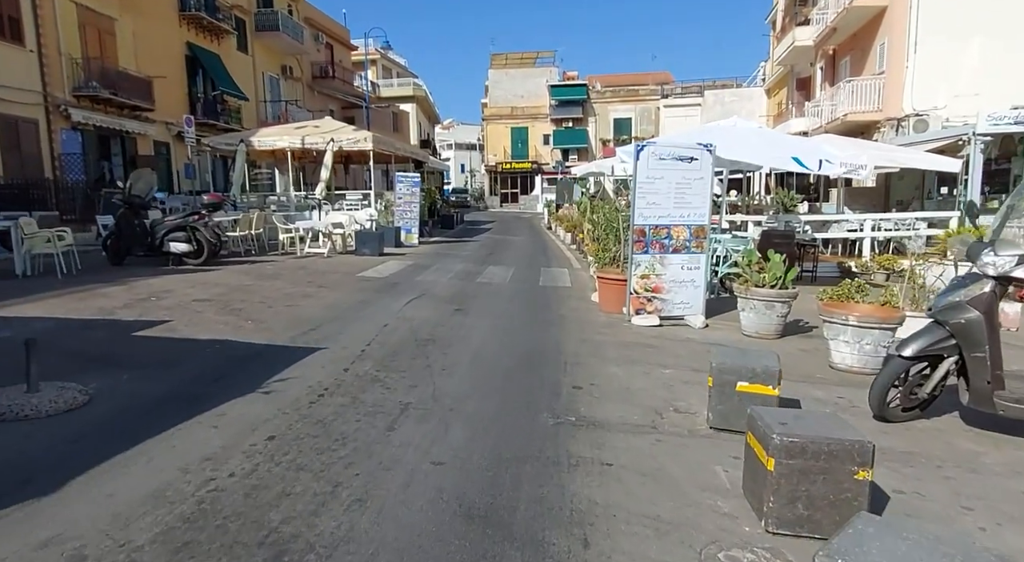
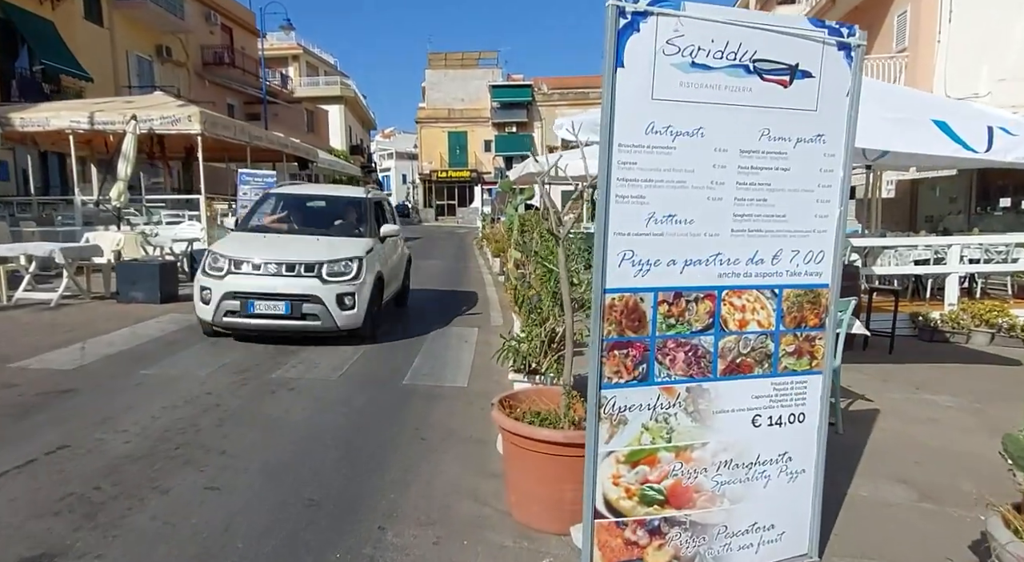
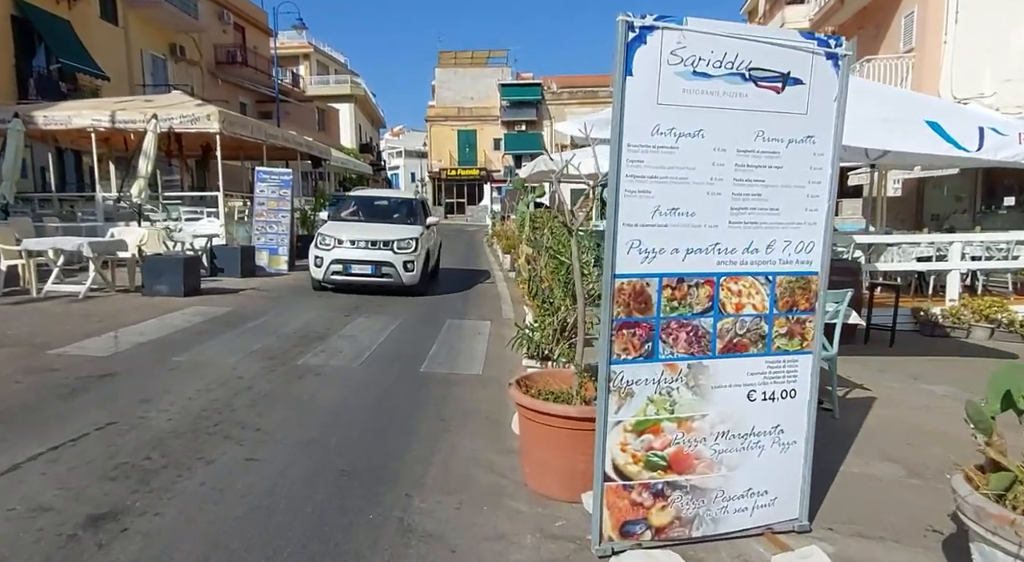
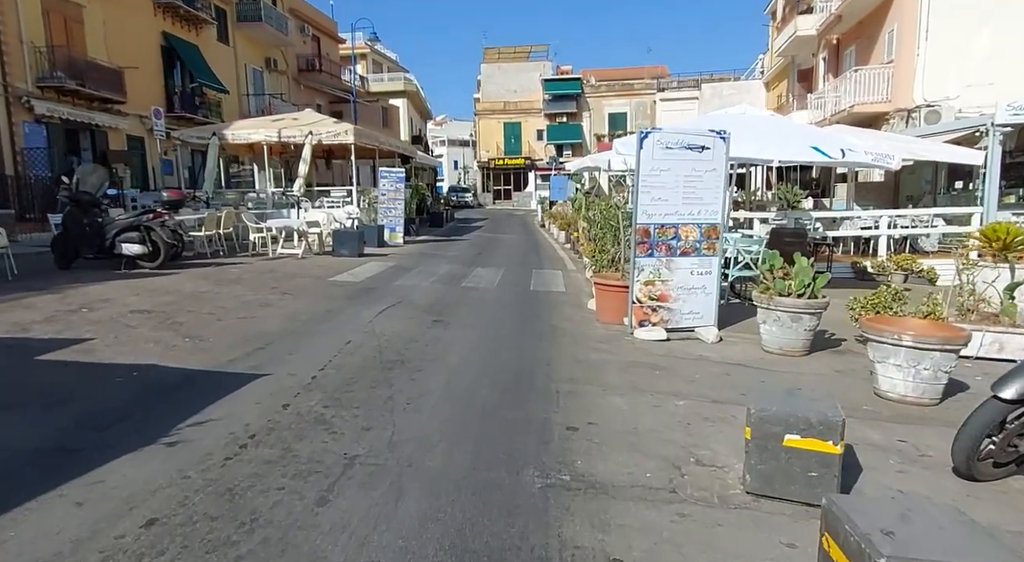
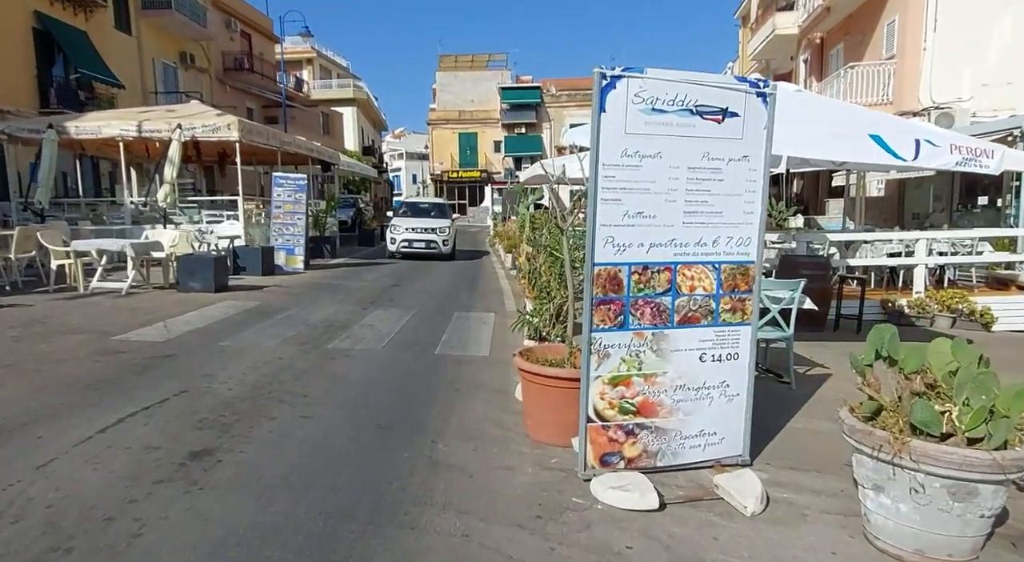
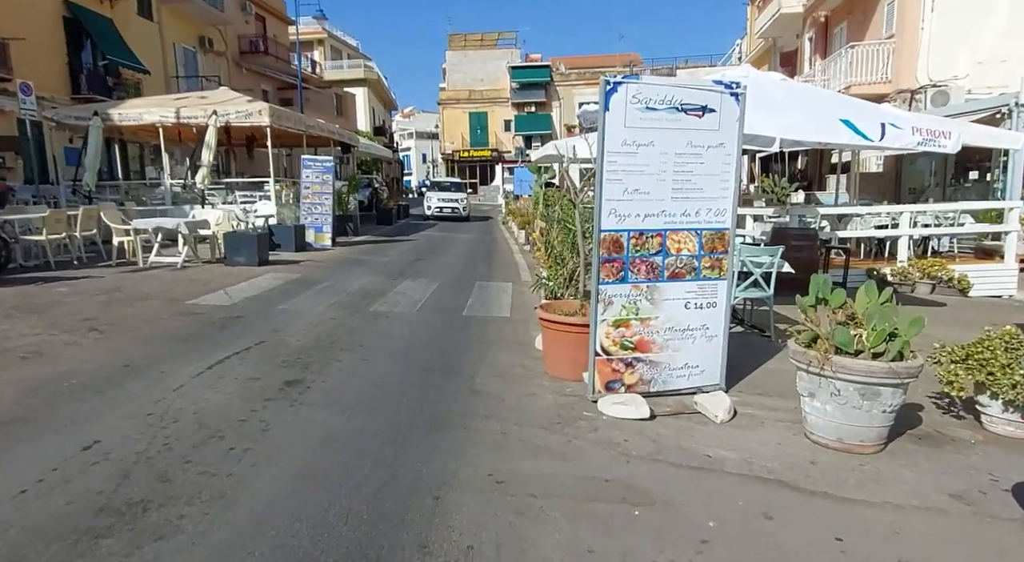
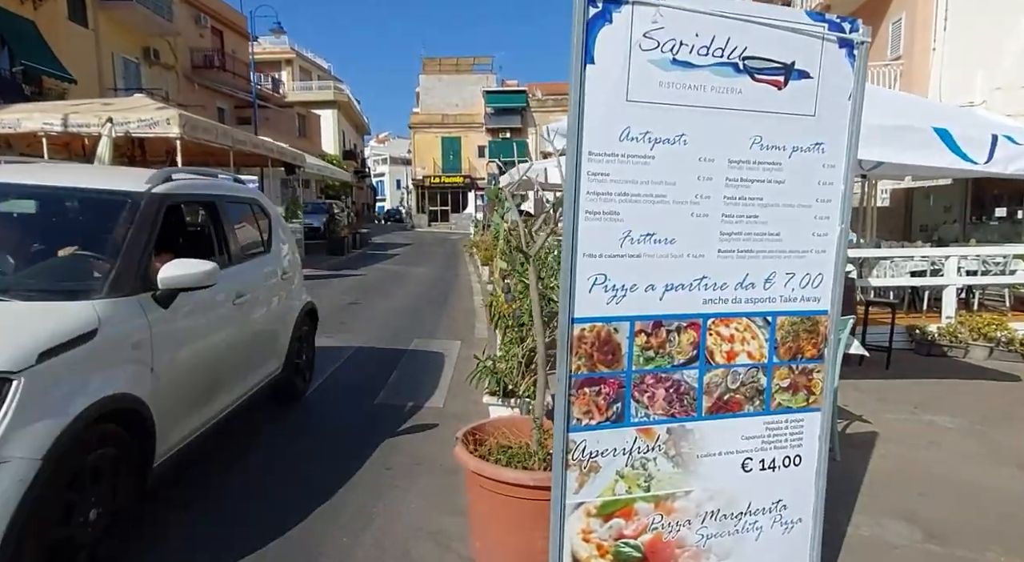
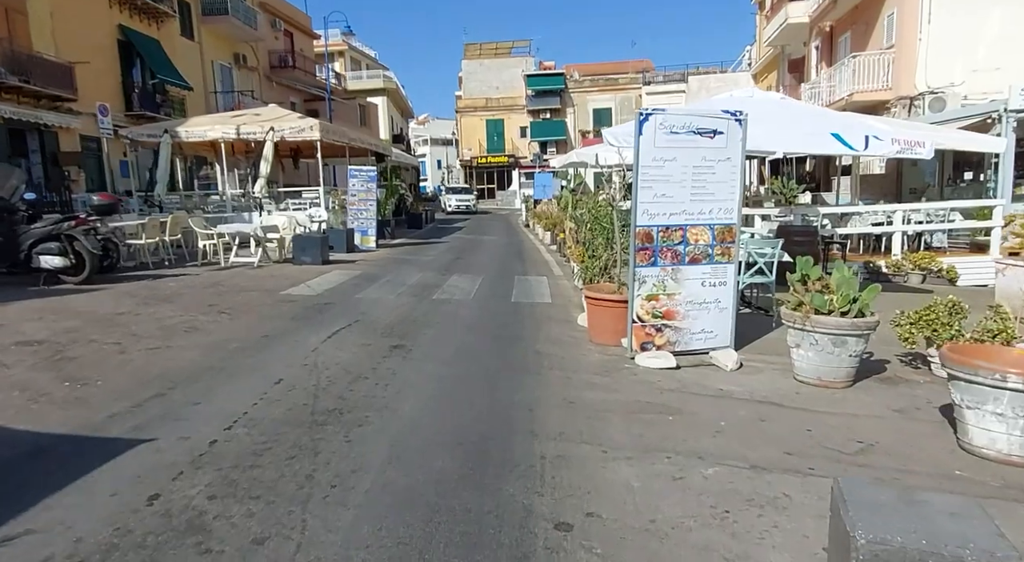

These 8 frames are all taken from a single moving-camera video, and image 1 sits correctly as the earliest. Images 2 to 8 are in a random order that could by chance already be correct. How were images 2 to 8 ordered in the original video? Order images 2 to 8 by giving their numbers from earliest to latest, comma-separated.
4, 8, 6, 5, 3, 2, 7
